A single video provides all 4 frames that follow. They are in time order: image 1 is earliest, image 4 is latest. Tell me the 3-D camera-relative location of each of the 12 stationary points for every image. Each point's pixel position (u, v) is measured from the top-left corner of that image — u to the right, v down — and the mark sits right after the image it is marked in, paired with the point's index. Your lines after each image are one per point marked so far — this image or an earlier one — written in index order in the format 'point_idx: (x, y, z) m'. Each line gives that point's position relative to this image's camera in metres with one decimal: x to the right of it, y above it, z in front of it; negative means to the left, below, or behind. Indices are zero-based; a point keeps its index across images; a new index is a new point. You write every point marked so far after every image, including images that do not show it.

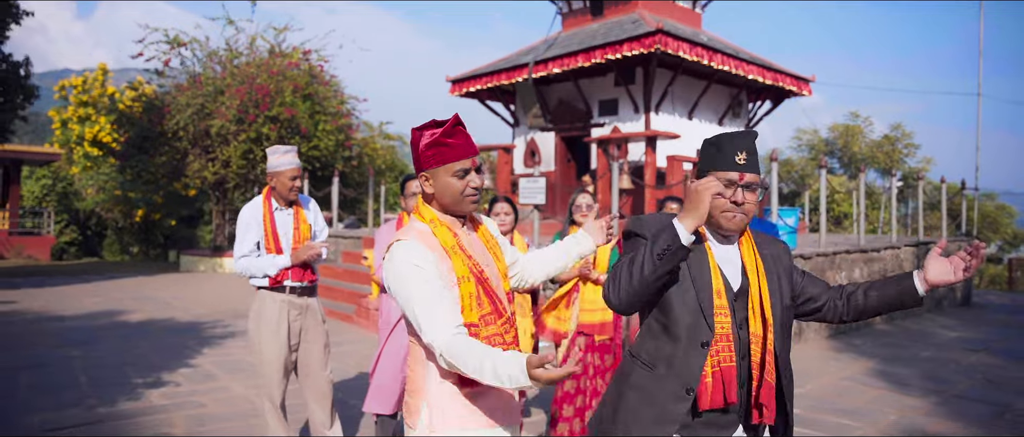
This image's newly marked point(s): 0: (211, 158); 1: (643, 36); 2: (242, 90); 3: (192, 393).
0: (-8.4, +1.7, +19.0) m
1: (+2.1, +2.9, +10.8) m
2: (-7.1, +3.4, +17.7) m
3: (-2.7, -1.4, +5.6) m
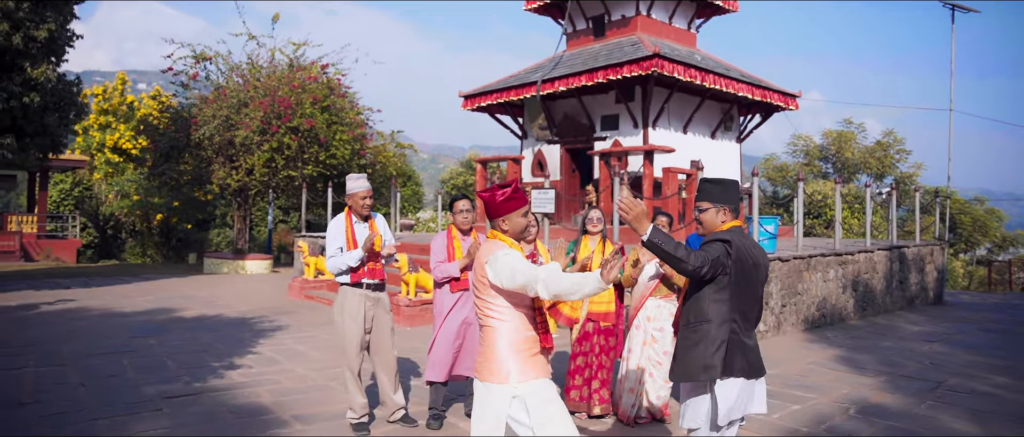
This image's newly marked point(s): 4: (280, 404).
0: (-8.2, +1.6, +20.1) m
1: (+2.3, +2.8, +11.9) m
2: (-6.9, +3.2, +18.8) m
3: (-2.5, -1.5, +6.7) m
4: (-1.9, -1.5, +5.5) m
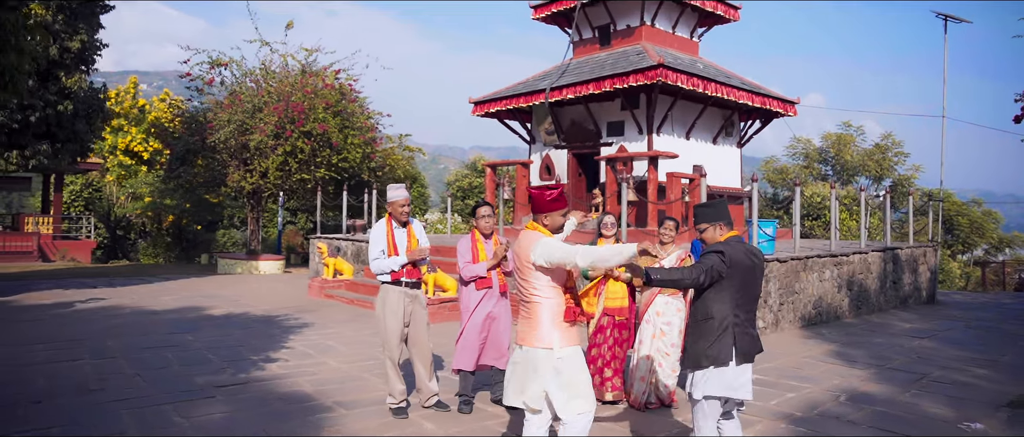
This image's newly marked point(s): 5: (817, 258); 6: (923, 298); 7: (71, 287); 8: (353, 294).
0: (-8.0, +1.5, +20.6) m
1: (+2.5, +2.8, +12.4) m
2: (-6.7, +3.2, +19.4) m
3: (-2.3, -1.6, +7.3) m
4: (-1.7, -1.6, +6.1) m
5: (+4.6, -0.6, +10.2) m
6: (+8.2, -1.6, +13.4) m
7: (-9.3, -1.5, +14.3) m
8: (-2.9, -1.3, +12.1) m
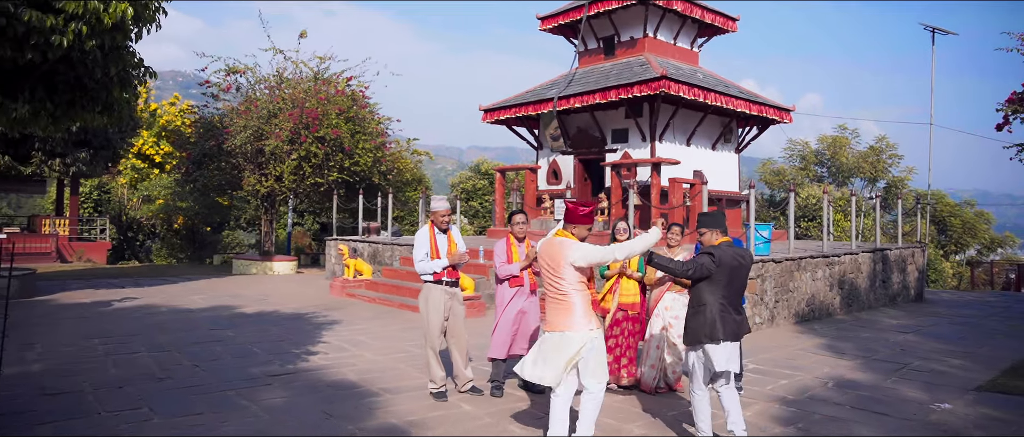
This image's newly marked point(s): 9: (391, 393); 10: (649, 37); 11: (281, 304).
0: (-7.8, +1.4, +21.3) m
1: (+2.7, +2.7, +13.2) m
2: (-6.5, +3.1, +20.1) m
3: (-2.1, -1.6, +8.0) m
4: (-1.5, -1.6, +6.8) m
5: (+4.8, -0.7, +10.9) m
6: (+8.4, -1.6, +14.2) m
7: (-9.1, -1.5, +15.0) m
8: (-2.6, -1.4, +12.8) m
9: (-1.1, -1.6, +6.3) m
10: (+3.1, +4.1, +15.4) m
11: (-4.3, -1.6, +12.6) m
